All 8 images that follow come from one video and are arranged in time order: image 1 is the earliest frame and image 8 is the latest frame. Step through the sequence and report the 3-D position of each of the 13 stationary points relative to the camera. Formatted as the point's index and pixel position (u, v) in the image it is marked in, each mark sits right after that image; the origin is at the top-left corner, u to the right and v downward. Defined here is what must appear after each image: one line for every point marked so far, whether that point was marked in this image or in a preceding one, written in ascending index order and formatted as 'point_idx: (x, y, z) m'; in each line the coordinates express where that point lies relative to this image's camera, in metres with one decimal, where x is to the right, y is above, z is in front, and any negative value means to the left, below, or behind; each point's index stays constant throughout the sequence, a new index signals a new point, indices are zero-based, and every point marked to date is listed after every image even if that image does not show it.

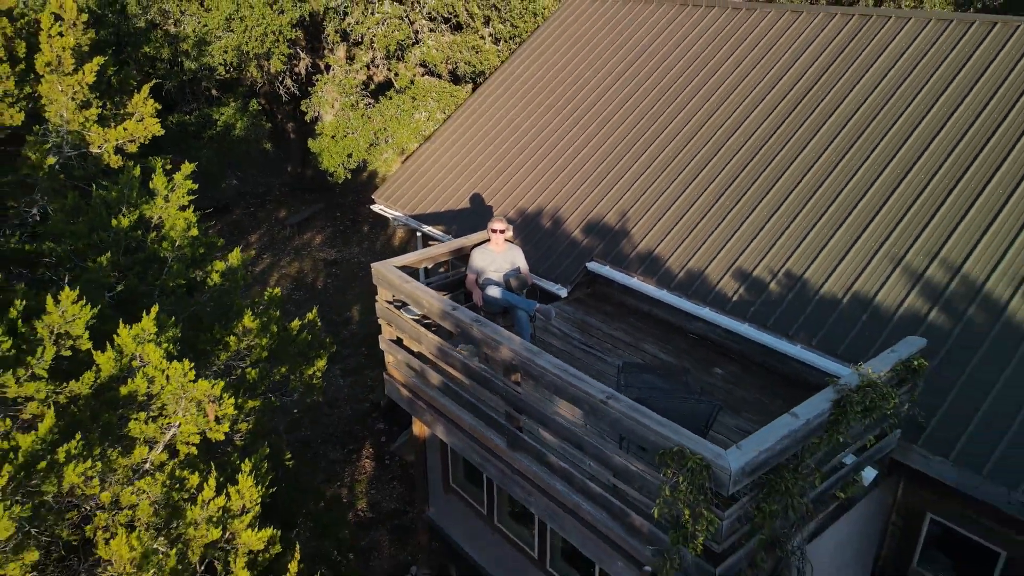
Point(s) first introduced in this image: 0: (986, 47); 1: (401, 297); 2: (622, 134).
0: (+4.9, +2.5, +7.5) m
1: (-0.9, -0.1, +6.0) m
2: (+1.4, +2.0, +9.2) m
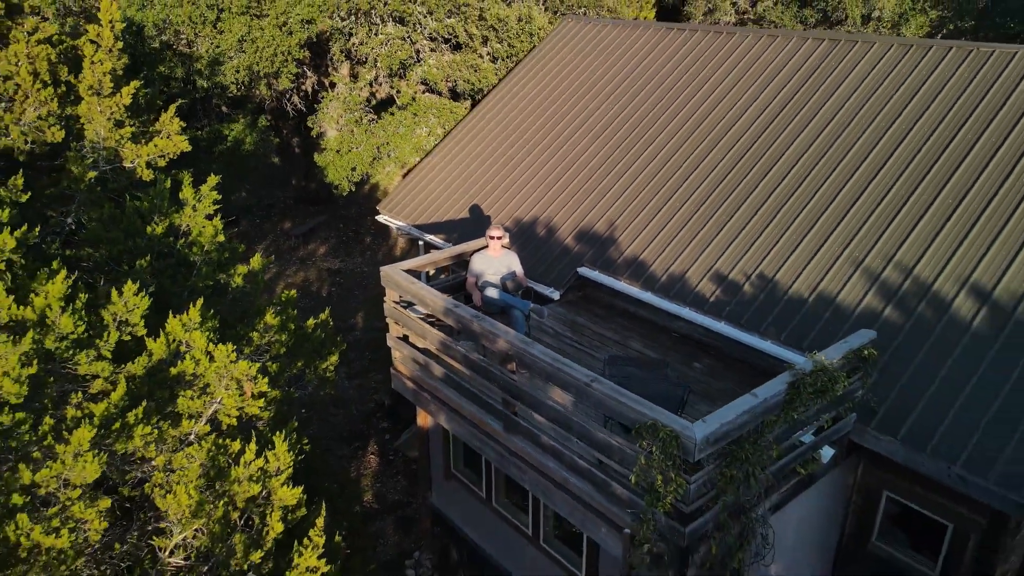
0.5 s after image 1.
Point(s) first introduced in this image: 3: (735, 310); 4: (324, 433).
0: (+4.8, +2.5, +8.2) m
1: (-1.0, -0.1, +6.6) m
2: (+1.4, +1.9, +9.8) m
3: (+2.2, -0.2, +7.0) m
4: (-2.8, -2.1, +10.5) m
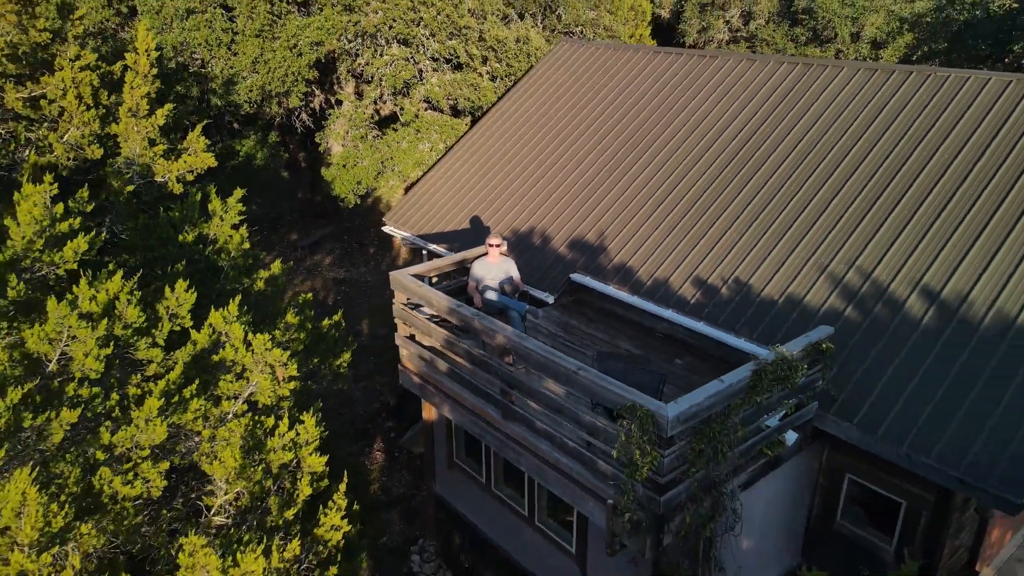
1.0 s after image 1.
0: (+4.8, +2.4, +8.9) m
1: (-1.0, -0.1, +7.3) m
2: (+1.3, +1.8, +10.5) m
3: (+2.1, -0.2, +7.7) m
4: (-2.8, -2.2, +11.2) m
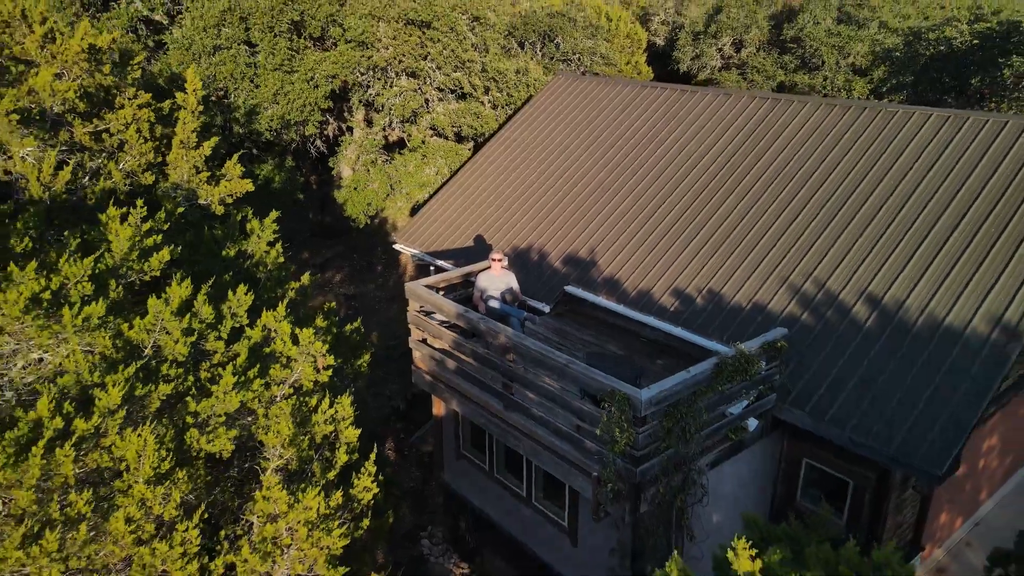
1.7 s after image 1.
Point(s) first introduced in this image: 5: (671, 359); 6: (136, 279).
0: (+4.8, +2.3, +10.1) m
1: (-1.0, -0.2, +8.4) m
2: (+1.3, +1.6, +11.7) m
3: (+2.1, -0.4, +8.7) m
4: (-2.8, -2.4, +12.2) m
5: (+1.8, -0.8, +8.3) m
6: (-3.1, +0.1, +6.0) m
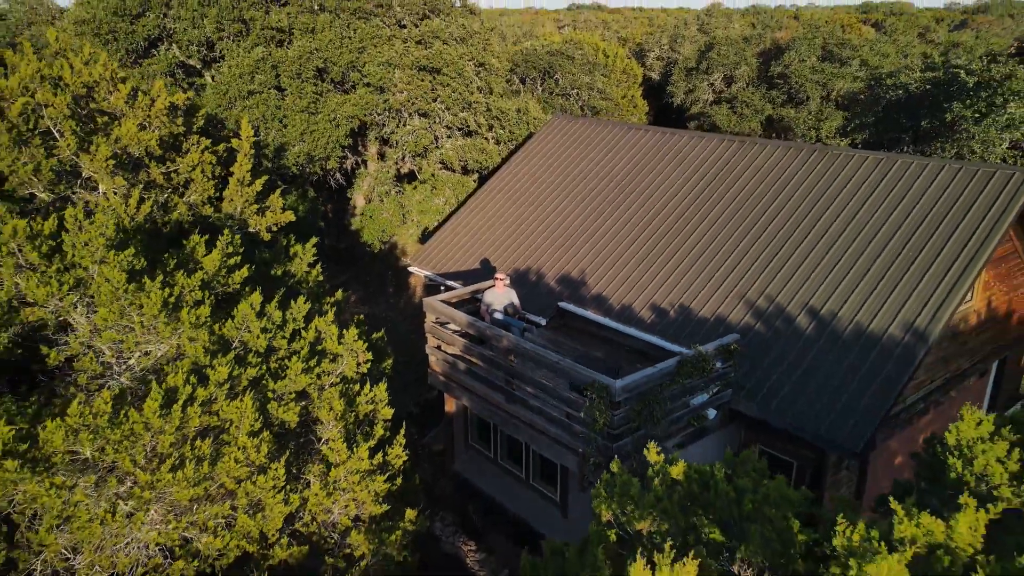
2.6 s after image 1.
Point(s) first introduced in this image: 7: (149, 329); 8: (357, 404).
0: (+4.8, +2.0, +11.7) m
1: (-1.0, -0.4, +10.0) m
2: (+1.4, +1.3, +13.4) m
3: (+2.2, -0.6, +10.4) m
4: (-2.8, -2.7, +13.7) m
5: (+1.8, -1.0, +9.9) m
6: (-3.0, 0.0, +7.6) m
7: (-3.1, -0.3, +6.2) m
8: (-1.6, -1.2, +7.4) m
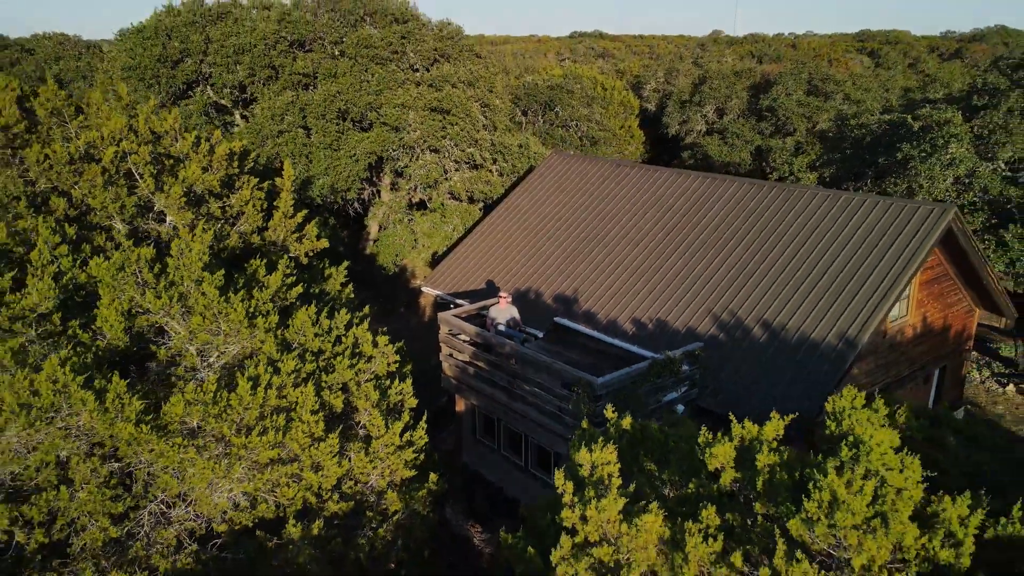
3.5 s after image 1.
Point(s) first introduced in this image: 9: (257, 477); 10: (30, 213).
0: (+4.9, +1.7, +13.6) m
1: (-0.9, -0.7, +11.8) m
2: (+1.4, +0.9, +15.2) m
3: (+2.2, -0.8, +12.1) m
4: (-2.7, -3.1, +15.5) m
5: (+1.8, -1.2, +11.7) m
6: (-3.0, -0.2, +9.4) m
7: (-3.1, -0.5, +8.1) m
8: (-1.6, -1.4, +9.2) m
9: (-2.6, -2.0, +7.5) m
10: (-6.5, +1.0, +9.7) m
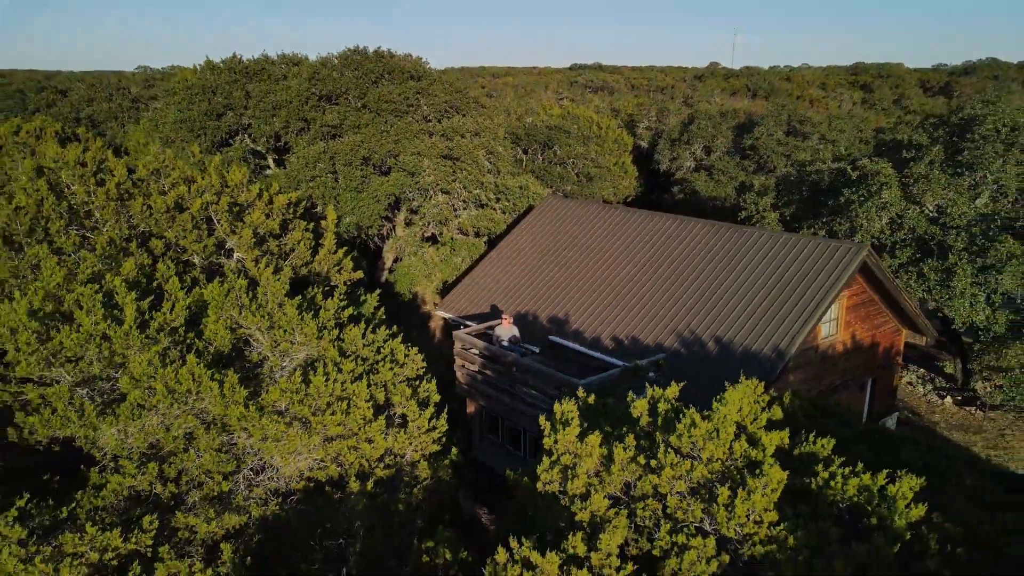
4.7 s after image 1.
0: (+4.9, +1.1, +16.4) m
1: (-0.9, -1.1, +14.6) m
2: (+1.4, +0.3, +18.0) m
3: (+2.2, -1.3, +14.9) m
4: (-2.7, -3.7, +18.1) m
5: (+1.9, -1.7, +14.4) m
6: (-3.0, -0.6, +12.2) m
7: (-3.1, -0.8, +10.8) m
8: (-1.6, -1.7, +11.9) m
9: (-2.6, -2.2, +10.2) m
10: (-6.4, +0.6, +12.5) m
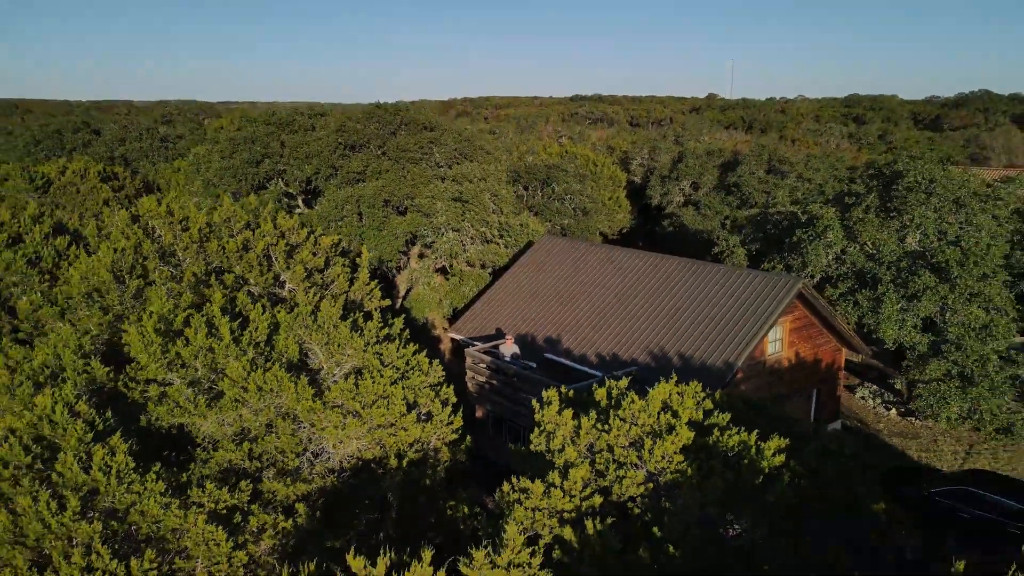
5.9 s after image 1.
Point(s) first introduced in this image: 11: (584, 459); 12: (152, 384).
0: (+4.9, +0.4, +19.7) m
1: (-0.9, -1.8, +17.8) m
2: (+1.5, -0.4, +21.2) m
3: (+2.2, -2.0, +18.1) m
4: (-2.6, -4.5, +21.2) m
5: (+1.9, -2.3, +17.6) m
6: (-3.0, -1.1, +15.4) m
7: (-3.1, -1.3, +14.0) m
8: (-1.5, -2.2, +15.1) m
9: (-2.6, -2.7, +13.3) m
10: (-6.4, +0.1, +15.8) m
11: (+0.9, -2.2, +9.4) m
12: (-6.4, -1.7, +12.8) m
